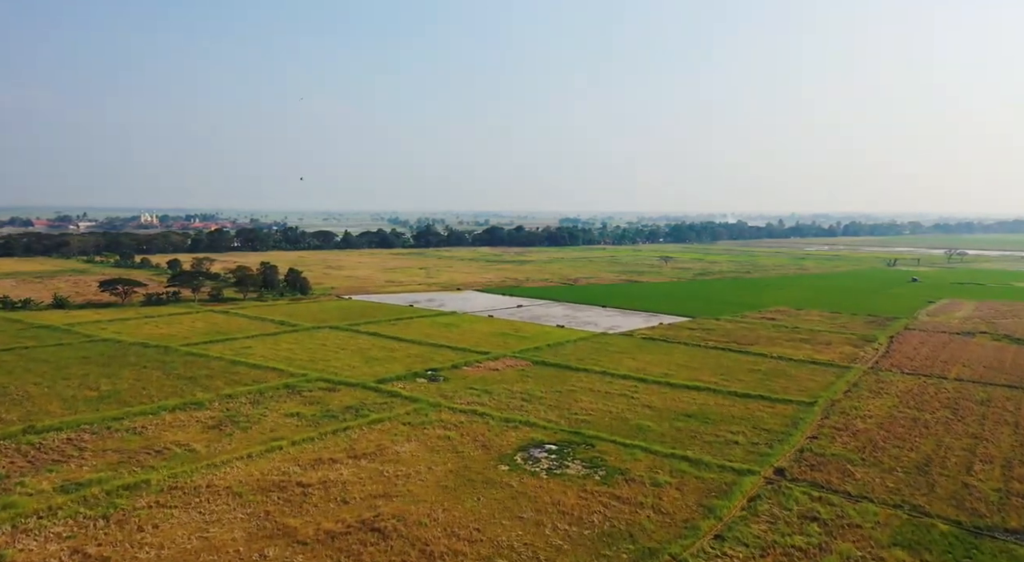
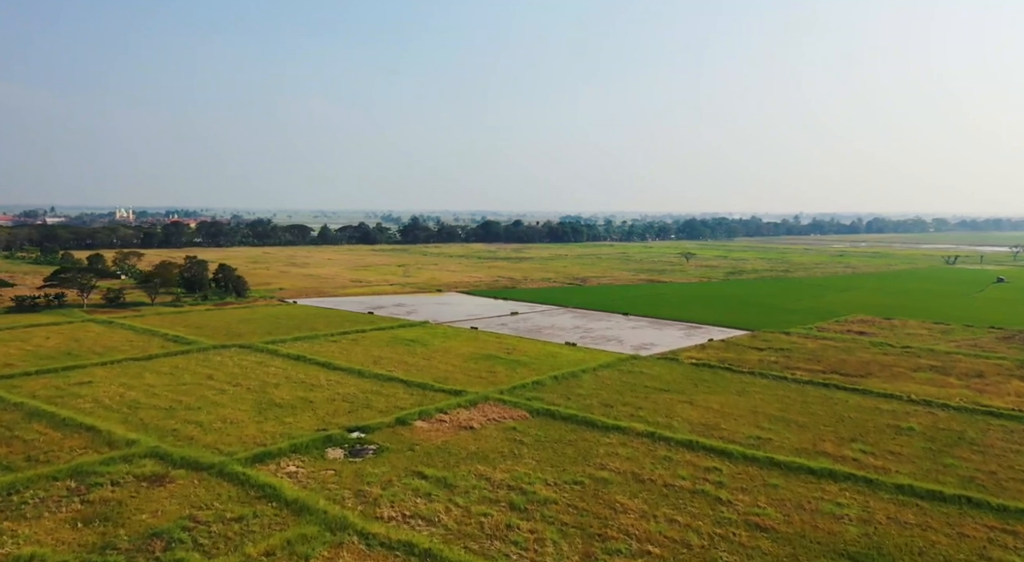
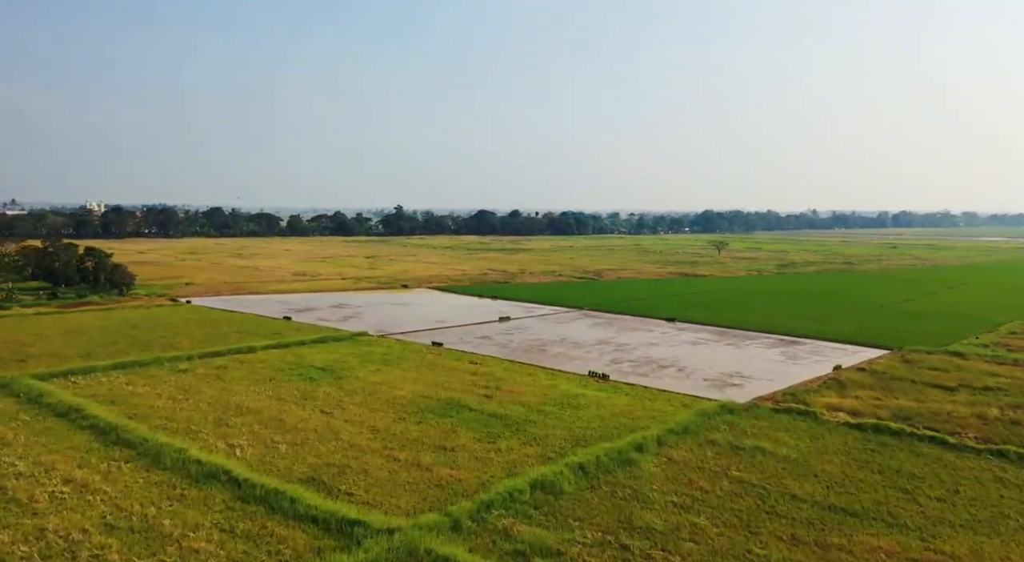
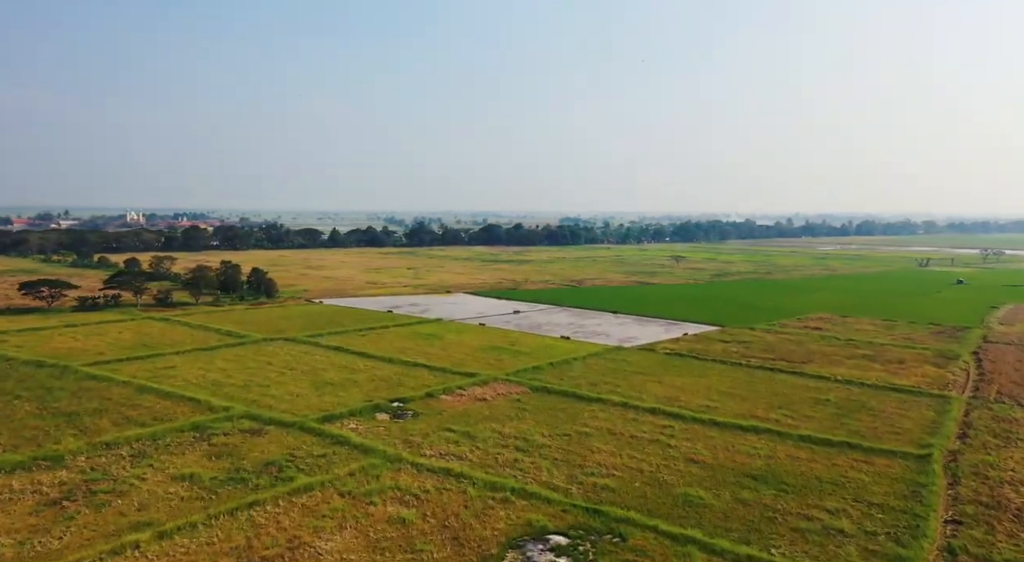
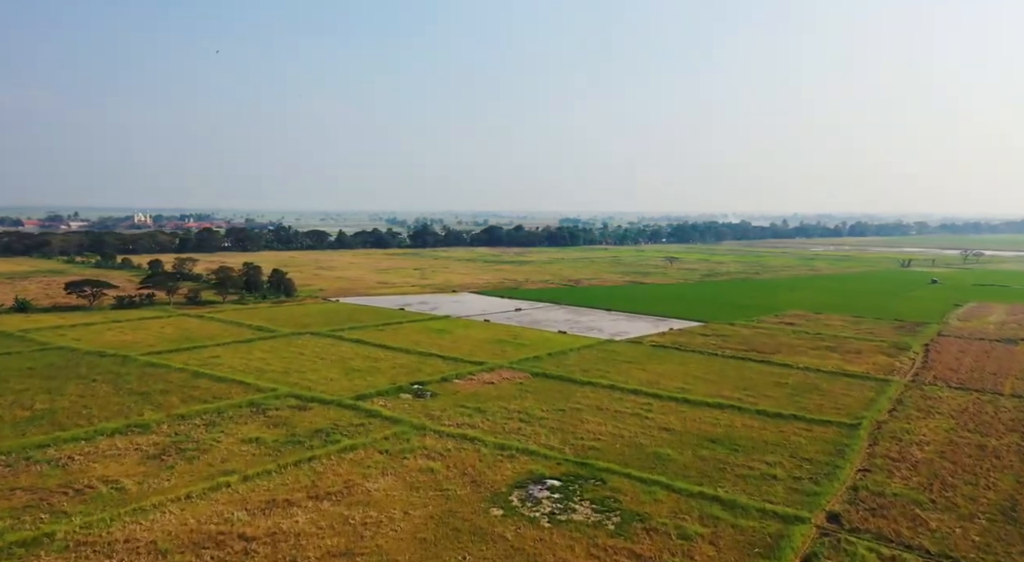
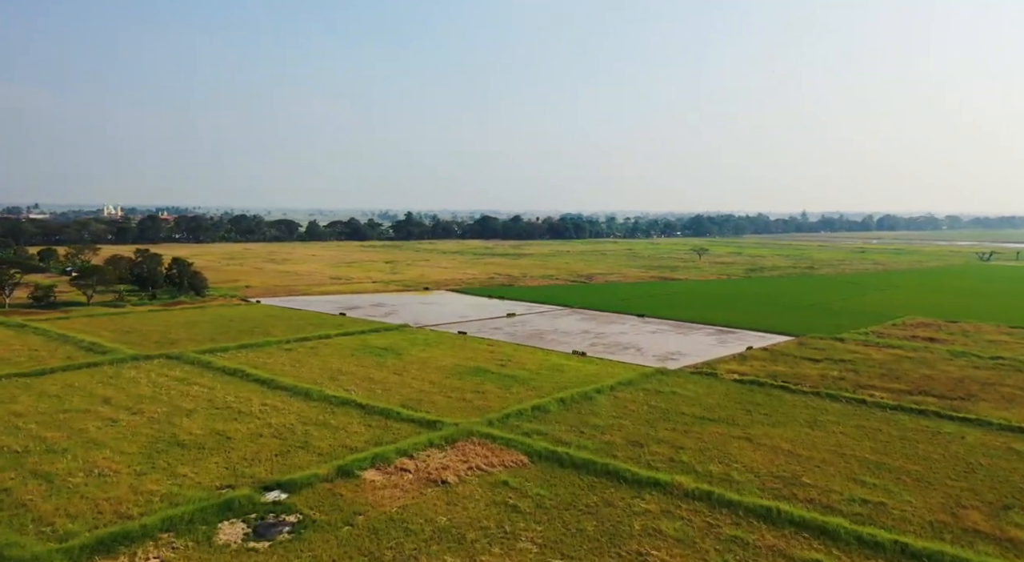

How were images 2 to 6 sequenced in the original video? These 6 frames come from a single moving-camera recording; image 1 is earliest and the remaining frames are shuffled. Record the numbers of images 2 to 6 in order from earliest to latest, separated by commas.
5, 4, 2, 6, 3
